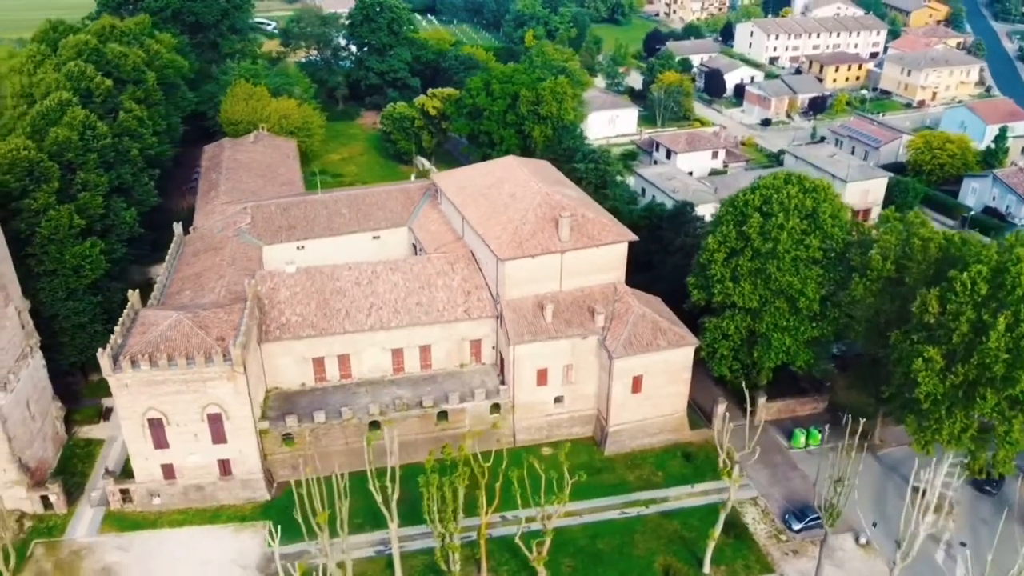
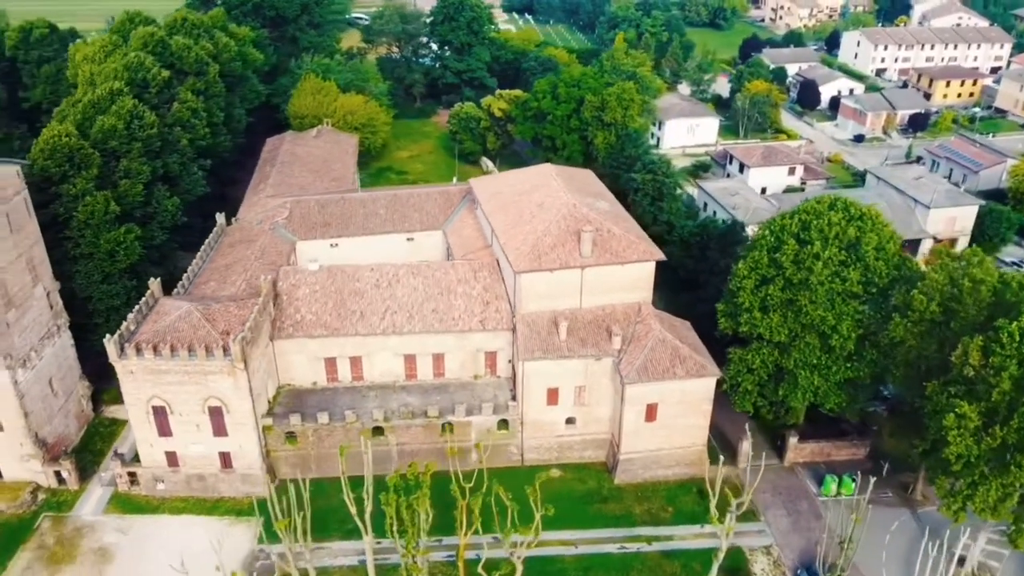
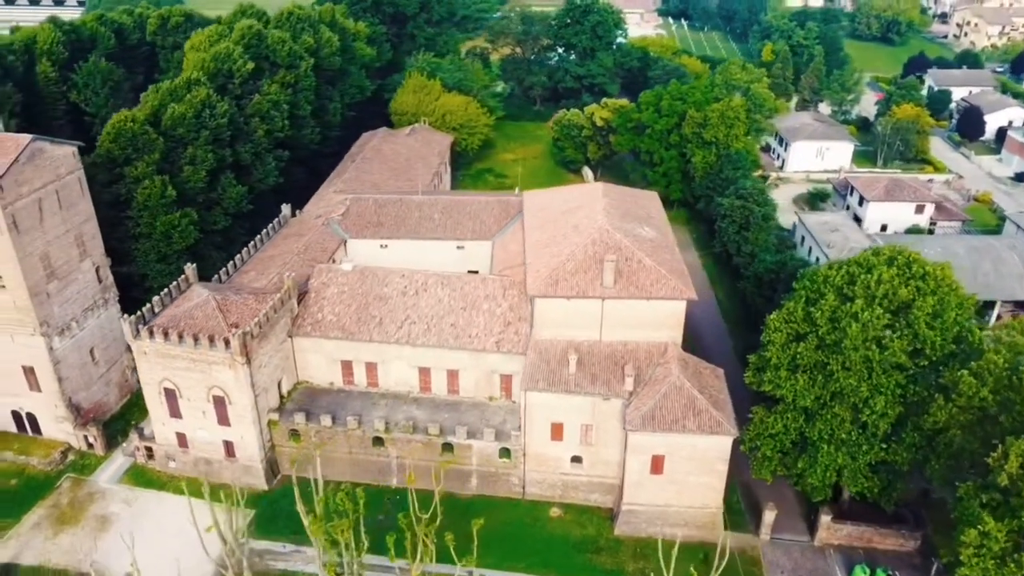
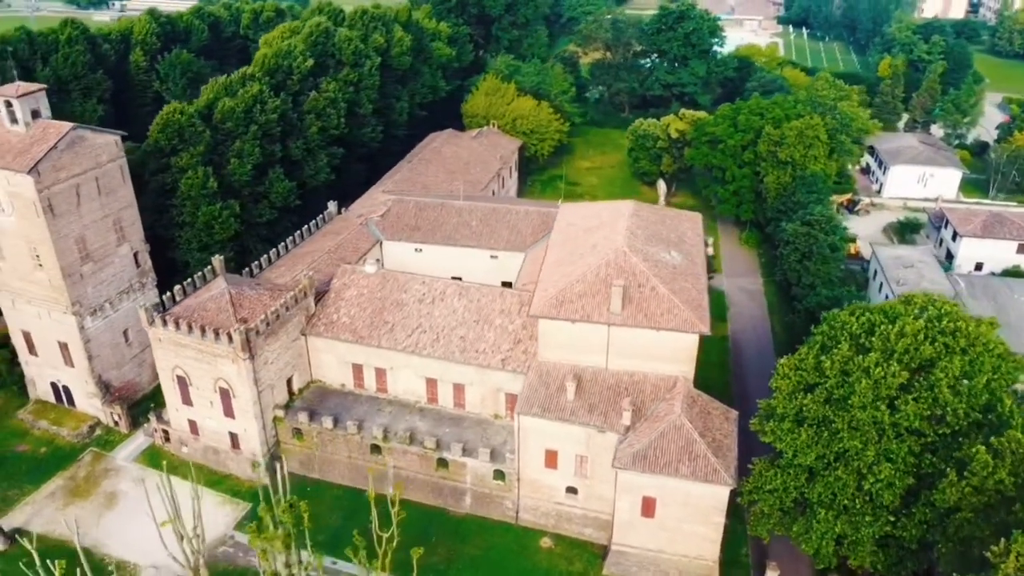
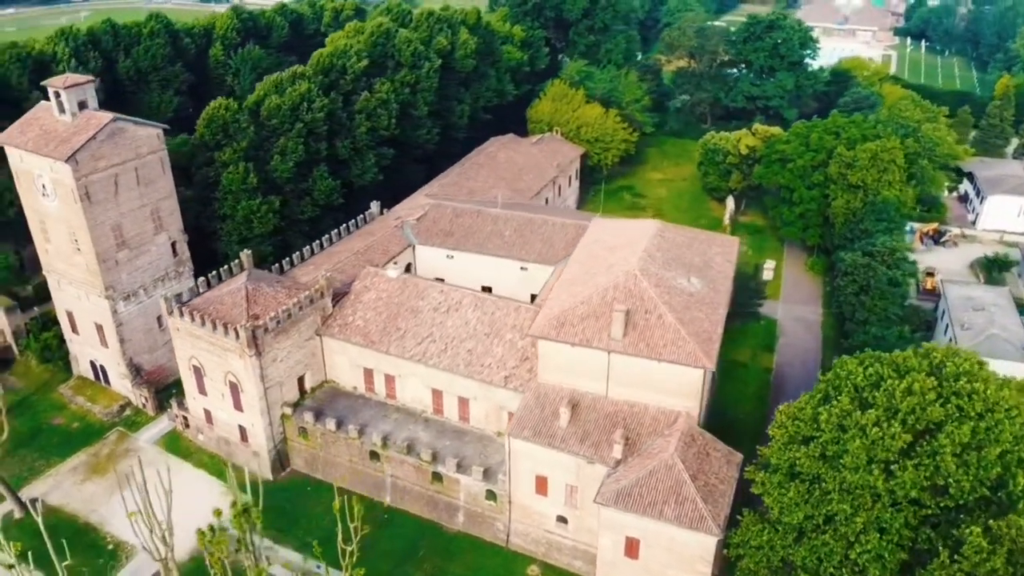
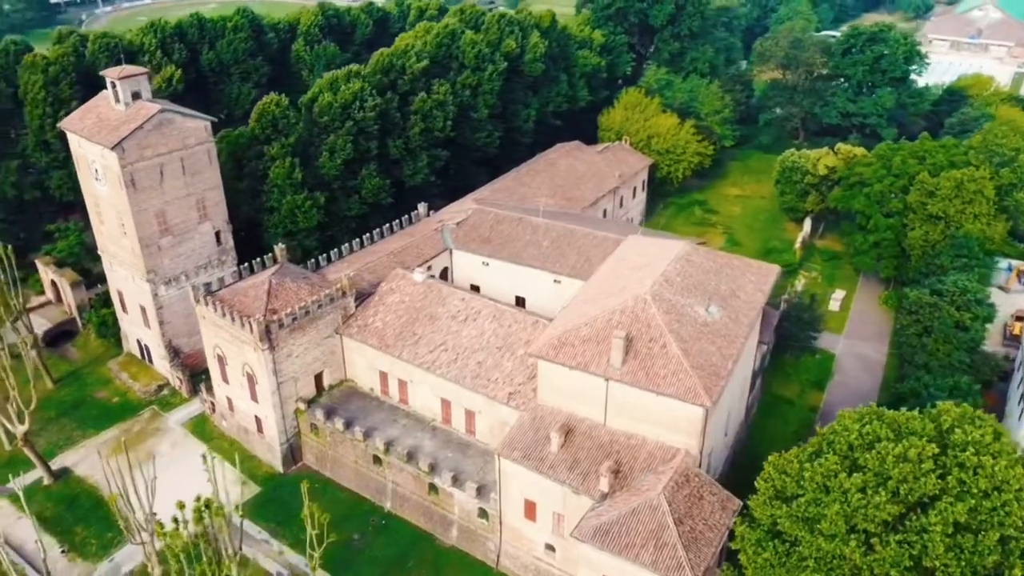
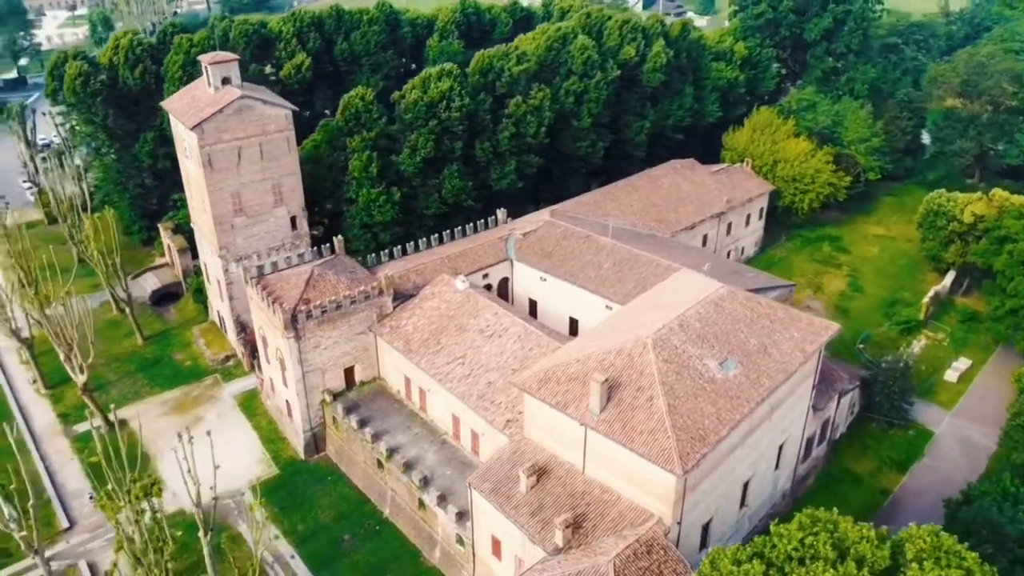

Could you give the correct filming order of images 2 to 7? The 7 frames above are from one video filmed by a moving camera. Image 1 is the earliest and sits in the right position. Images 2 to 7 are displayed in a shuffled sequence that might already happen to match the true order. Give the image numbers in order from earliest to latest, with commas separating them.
2, 3, 4, 5, 6, 7
